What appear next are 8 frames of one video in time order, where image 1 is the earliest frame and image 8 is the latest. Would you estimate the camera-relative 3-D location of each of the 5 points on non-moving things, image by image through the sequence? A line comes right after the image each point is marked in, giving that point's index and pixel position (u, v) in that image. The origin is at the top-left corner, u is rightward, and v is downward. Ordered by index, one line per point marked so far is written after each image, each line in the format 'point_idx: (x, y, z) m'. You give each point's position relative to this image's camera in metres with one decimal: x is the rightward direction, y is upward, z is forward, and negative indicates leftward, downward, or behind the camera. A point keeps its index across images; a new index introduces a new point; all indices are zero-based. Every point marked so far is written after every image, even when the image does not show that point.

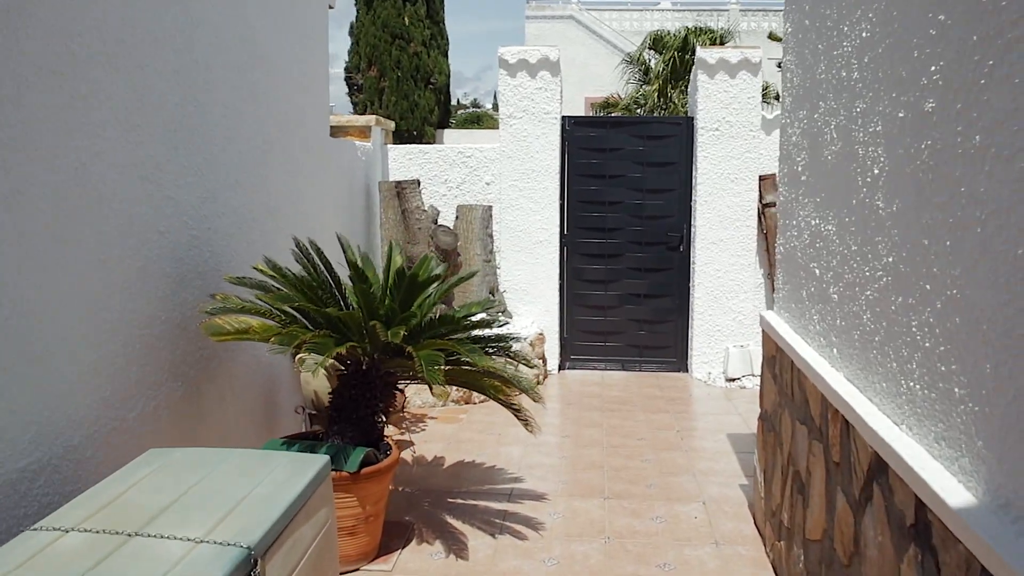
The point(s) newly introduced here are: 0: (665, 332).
0: (+1.4, -0.4, +7.9) m
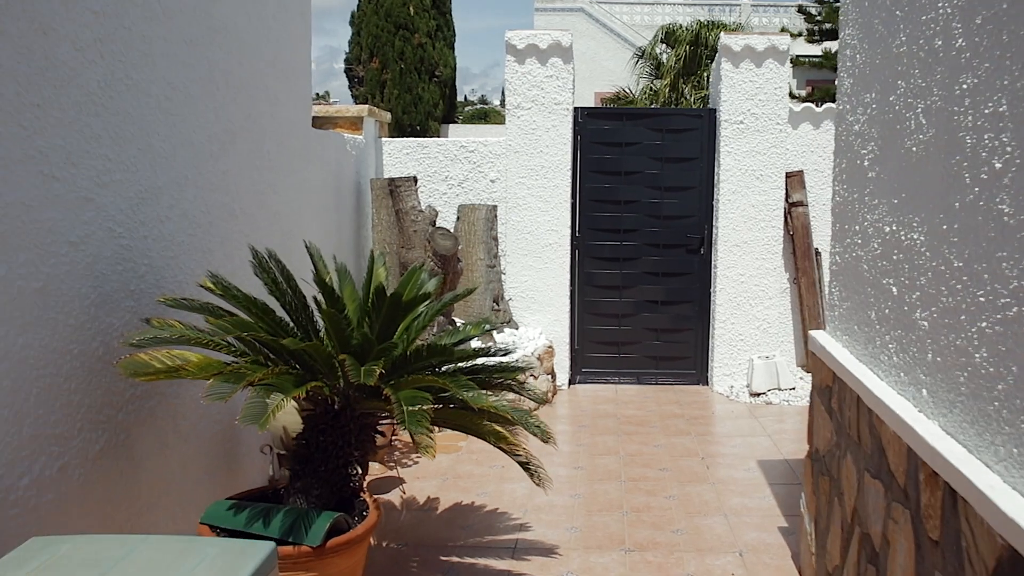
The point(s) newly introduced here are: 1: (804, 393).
0: (+1.5, -0.5, +7.3) m
1: (+2.3, -0.8, +6.7) m
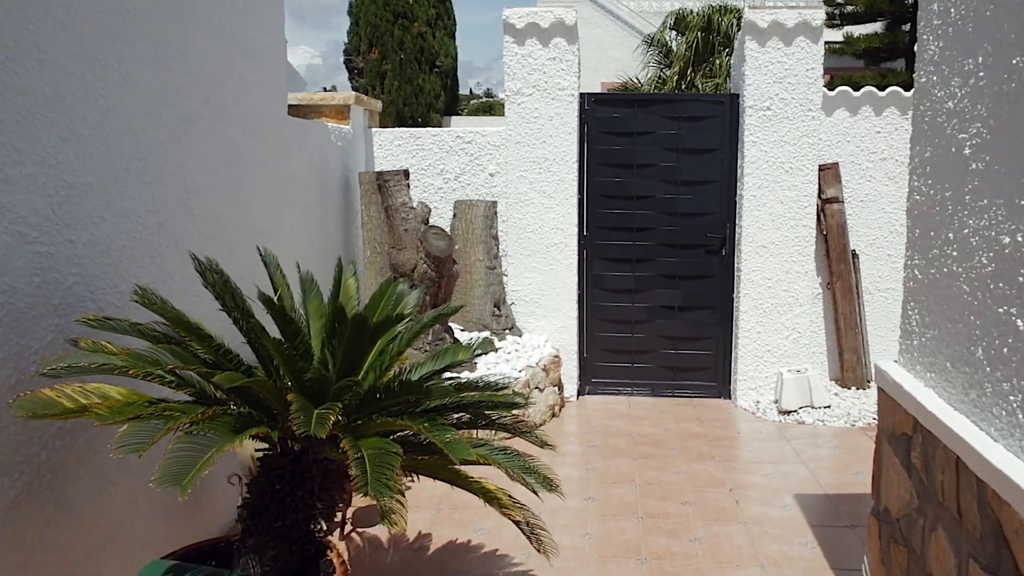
0: (+1.5, -0.5, +6.7) m
1: (+2.3, -0.9, +6.1) m
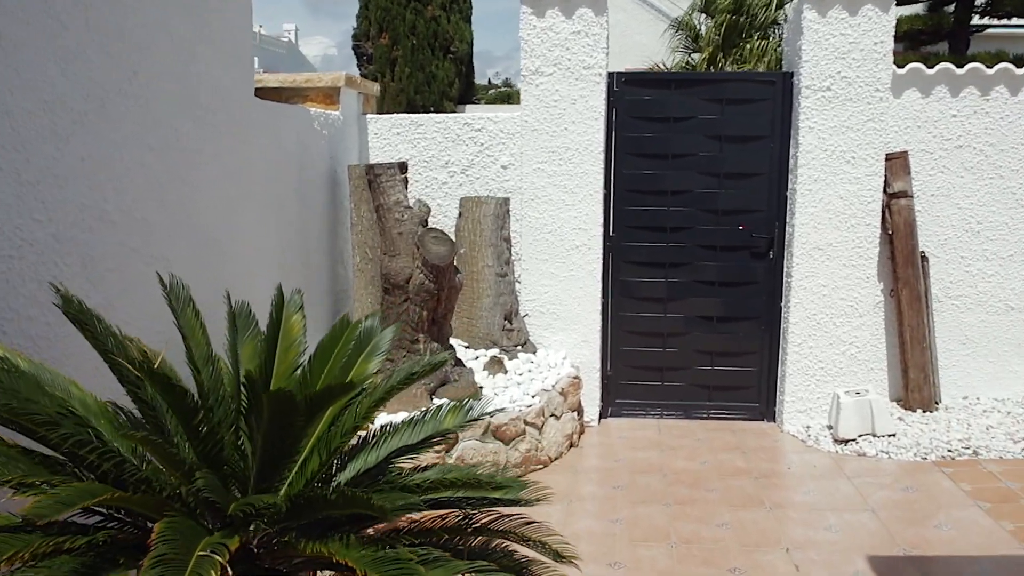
0: (+1.6, -0.5, +5.8) m
1: (+2.4, -0.9, +5.2) m
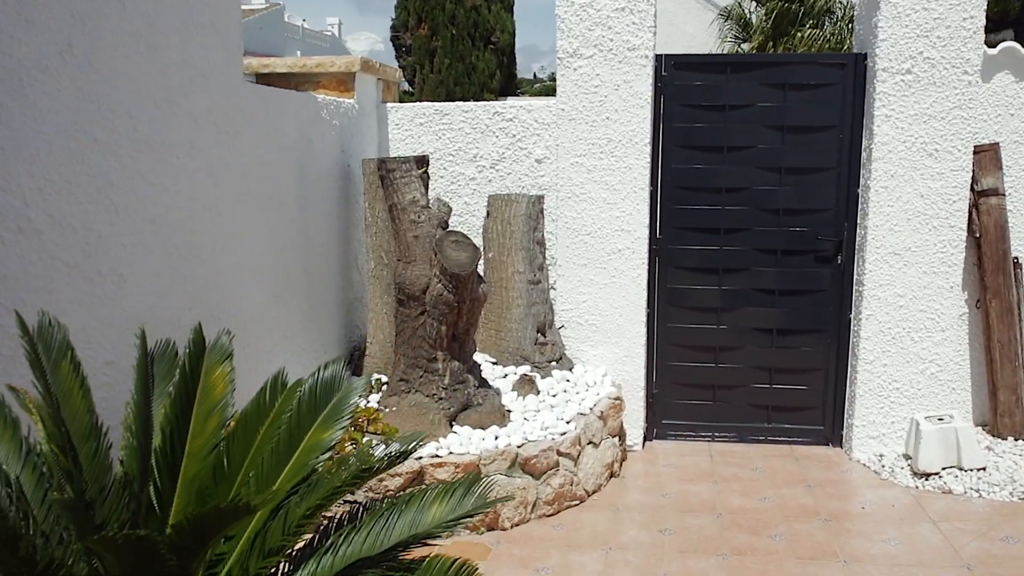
0: (+1.8, -0.6, +5.1) m
1: (+2.6, -1.0, +4.5) m
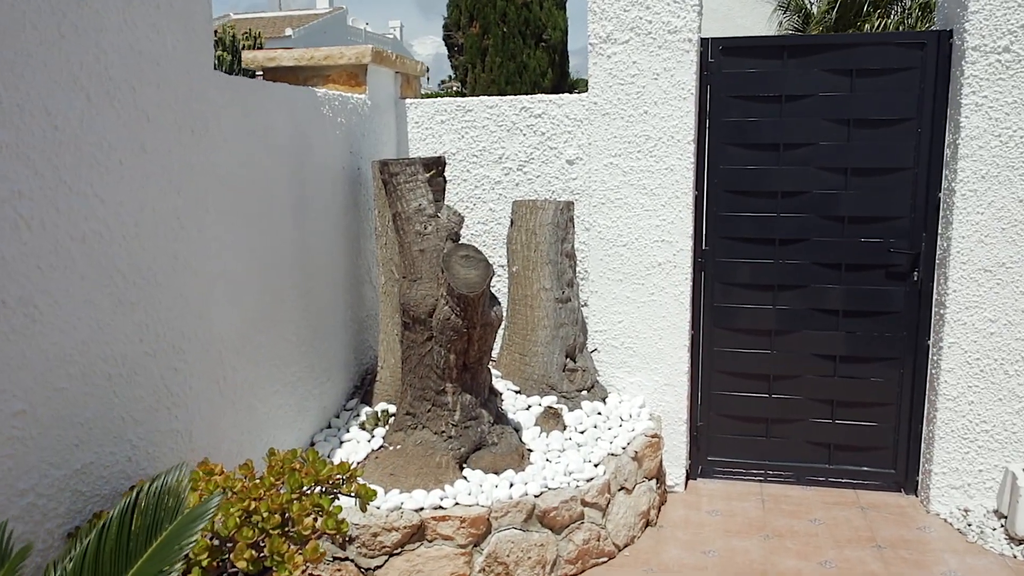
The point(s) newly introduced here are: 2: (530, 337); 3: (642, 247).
0: (+1.9, -0.7, +4.4) m
1: (+2.7, -1.1, +3.8) m
2: (+0.1, -0.3, +4.3) m
3: (+0.7, +0.2, +4.3) m
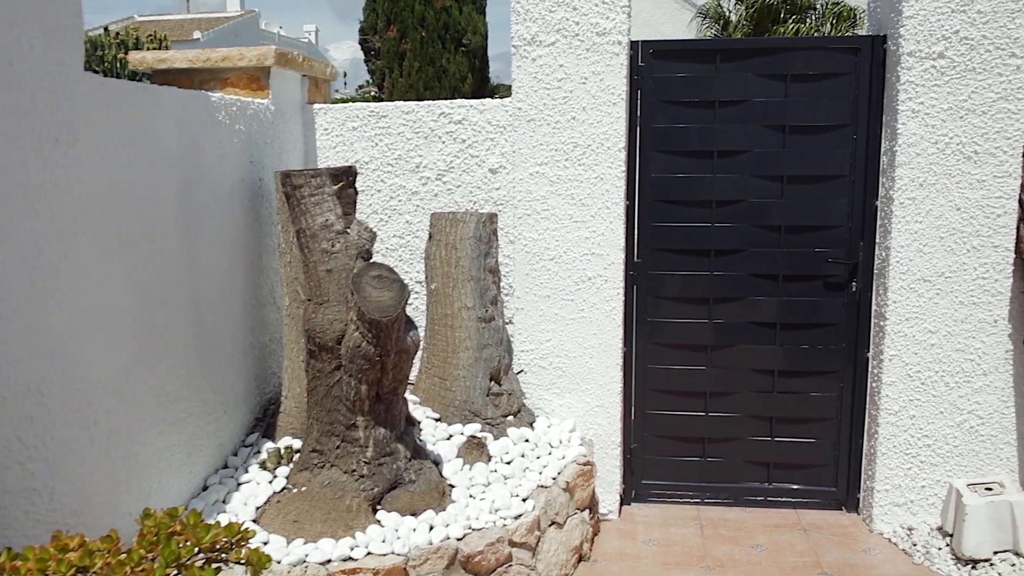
0: (+1.5, -0.8, +4.3) m
1: (+2.4, -1.2, +3.7) m
2: (-0.3, -0.3, +4.0) m
3: (+0.3, +0.1, +4.1) m
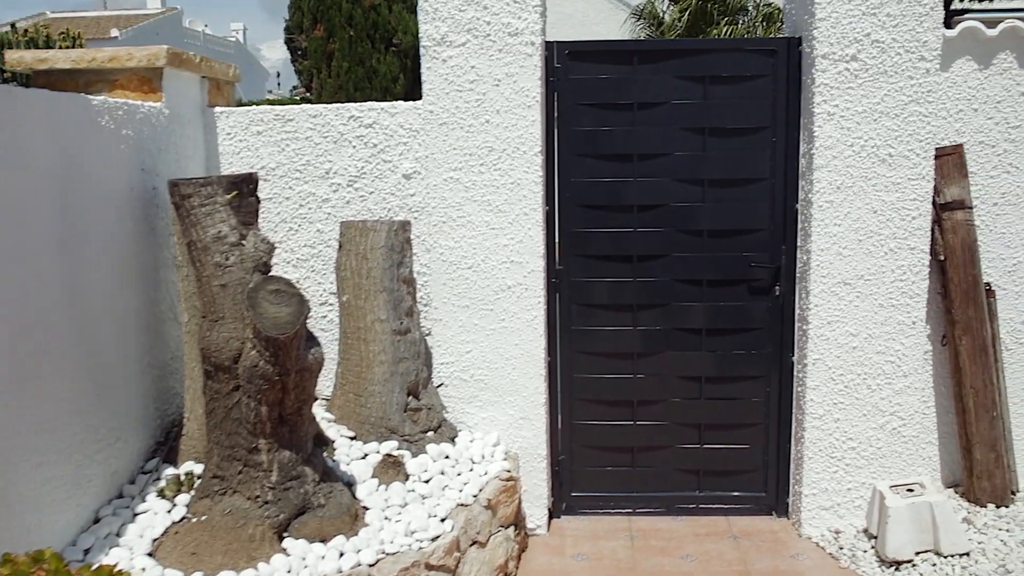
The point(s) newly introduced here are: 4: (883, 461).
0: (+1.2, -0.8, +4.2) m
1: (+2.0, -1.2, +3.7) m
2: (-0.7, -0.4, +3.9) m
3: (-0.1, +0.1, +3.9) m
4: (+1.7, -0.8, +4.0) m
